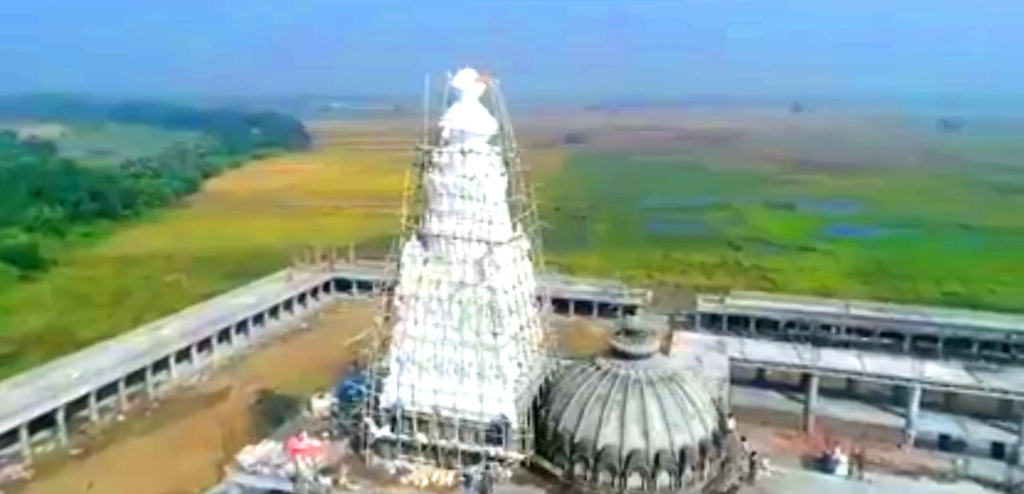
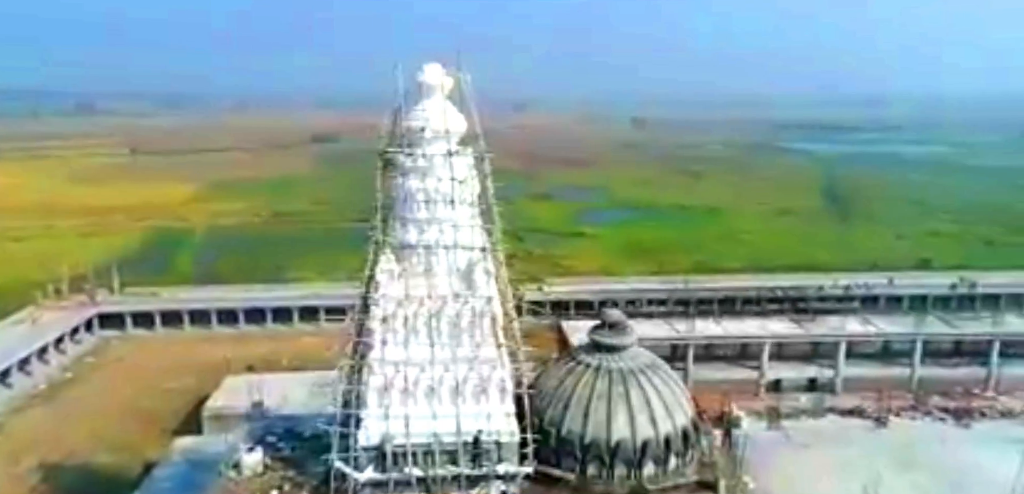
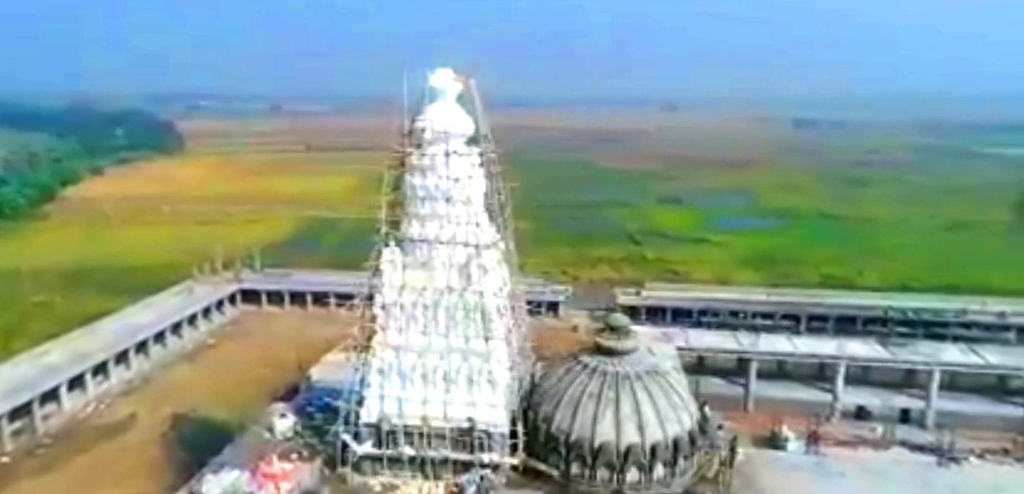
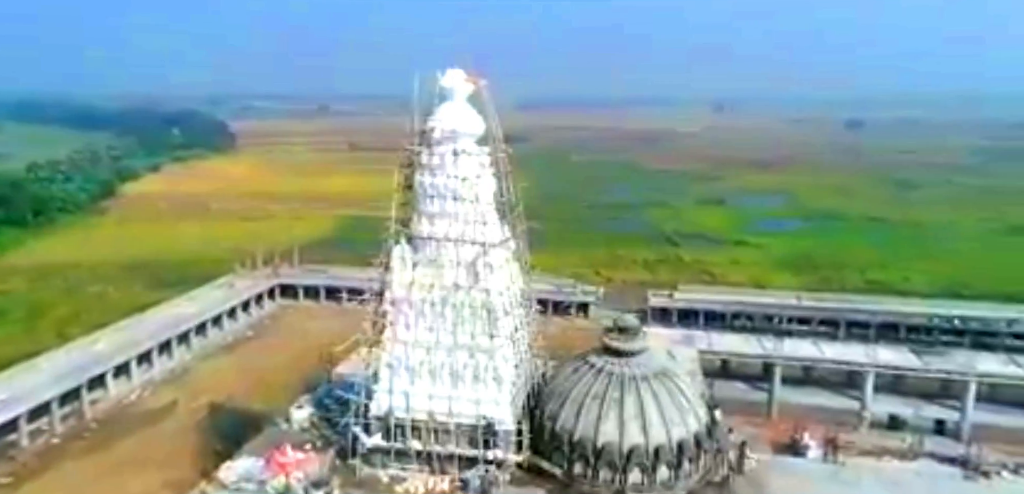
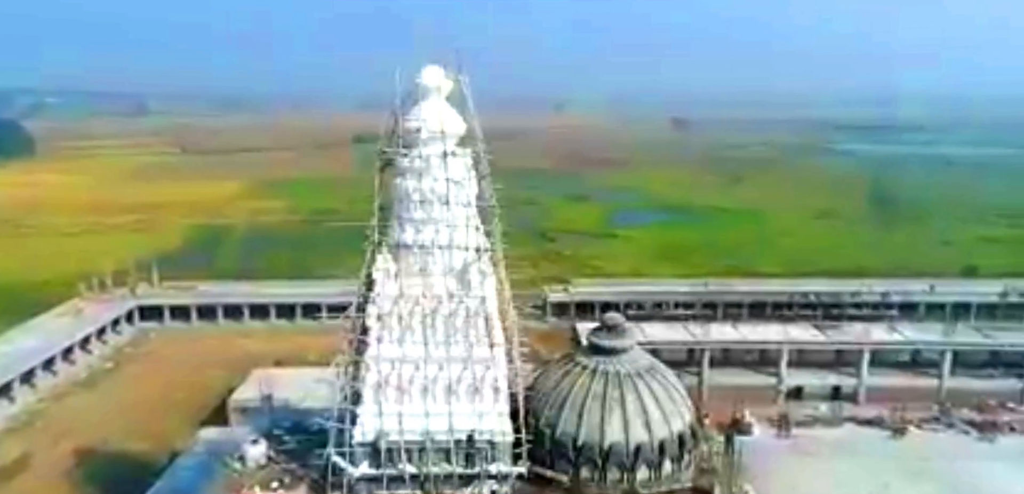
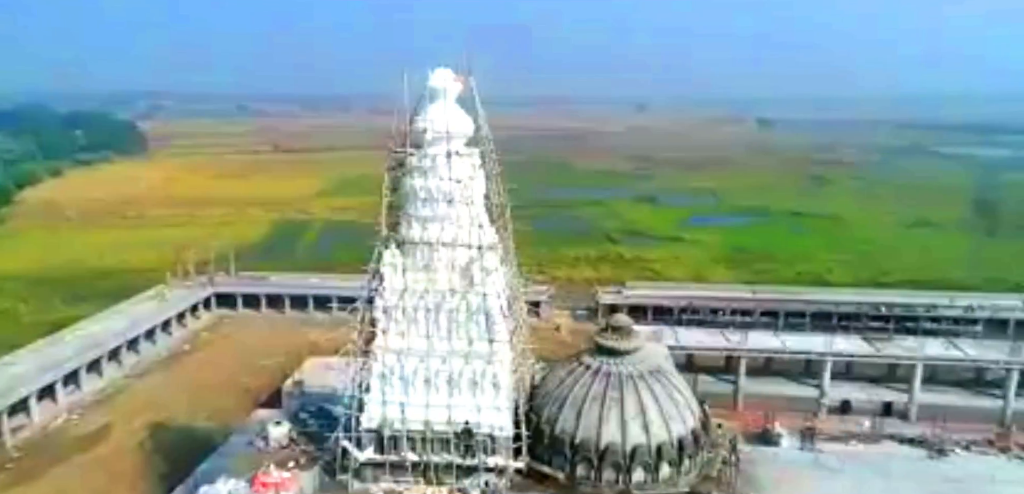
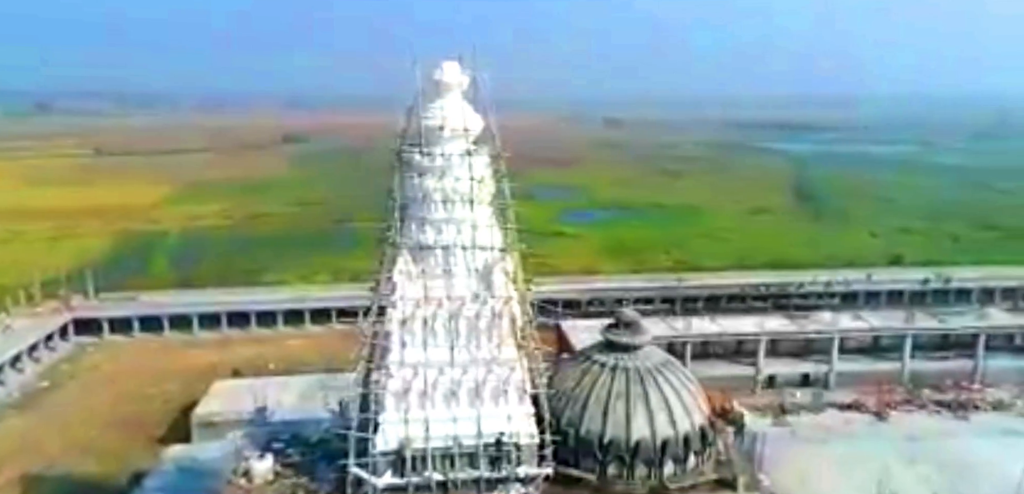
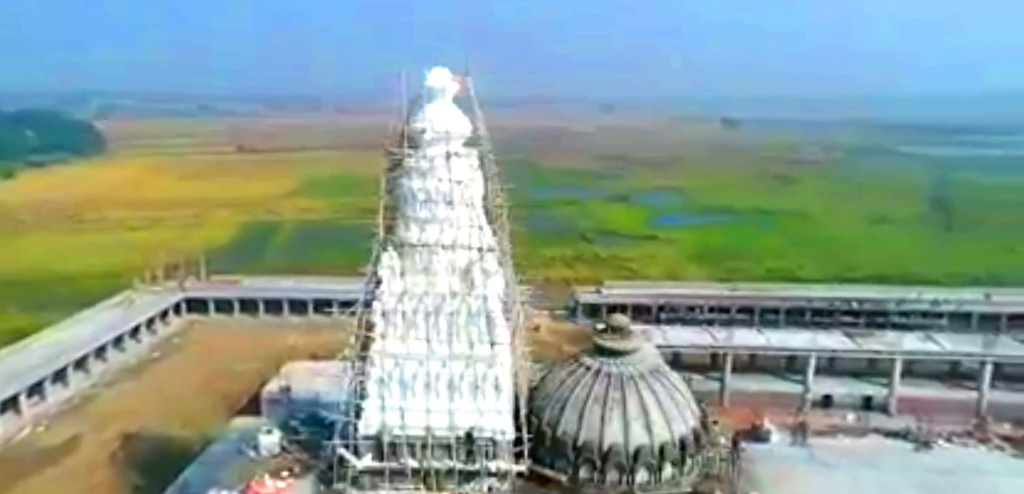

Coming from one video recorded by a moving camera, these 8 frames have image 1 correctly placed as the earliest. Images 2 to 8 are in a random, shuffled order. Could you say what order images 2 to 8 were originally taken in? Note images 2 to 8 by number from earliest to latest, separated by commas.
4, 3, 6, 8, 5, 2, 7
